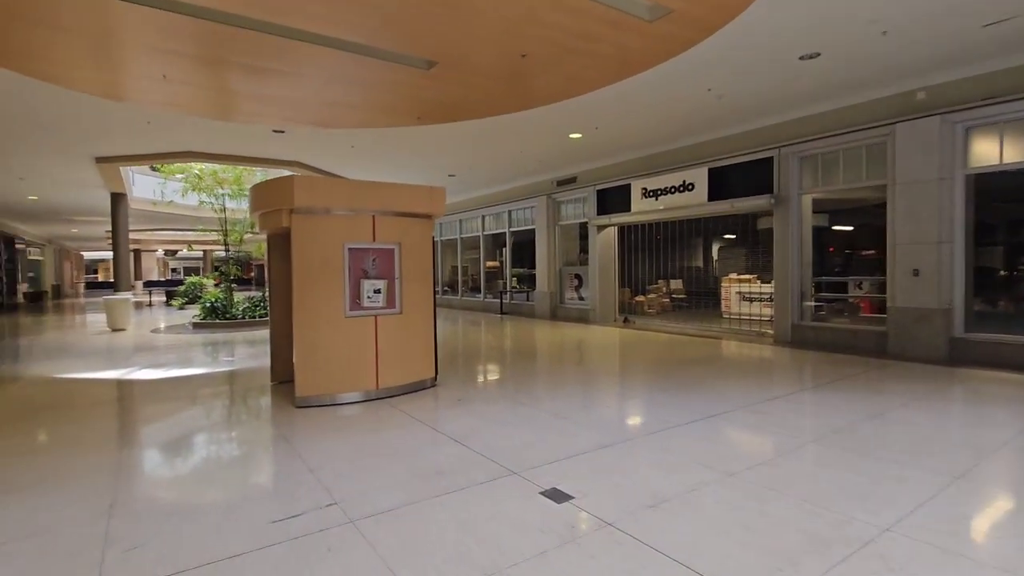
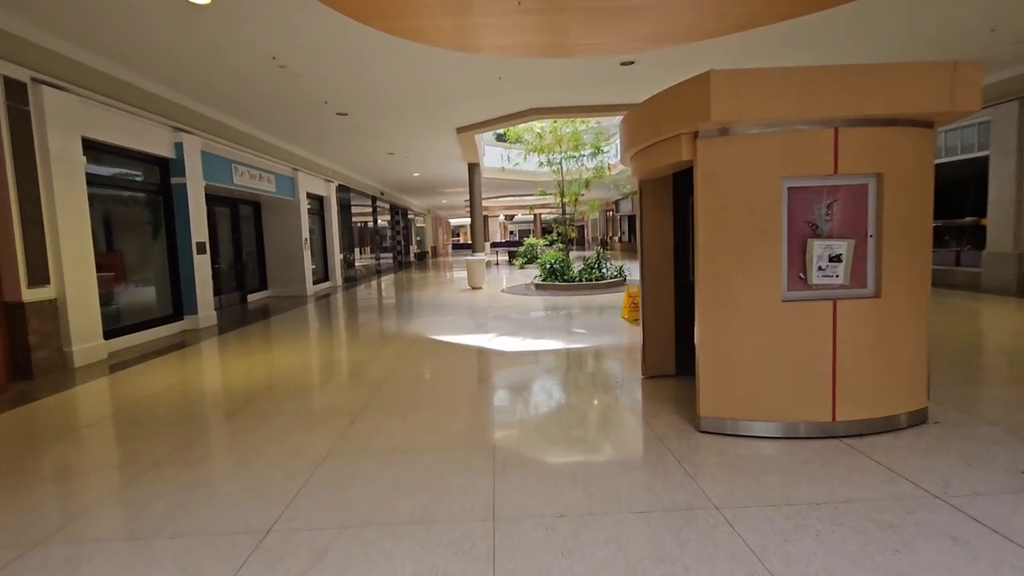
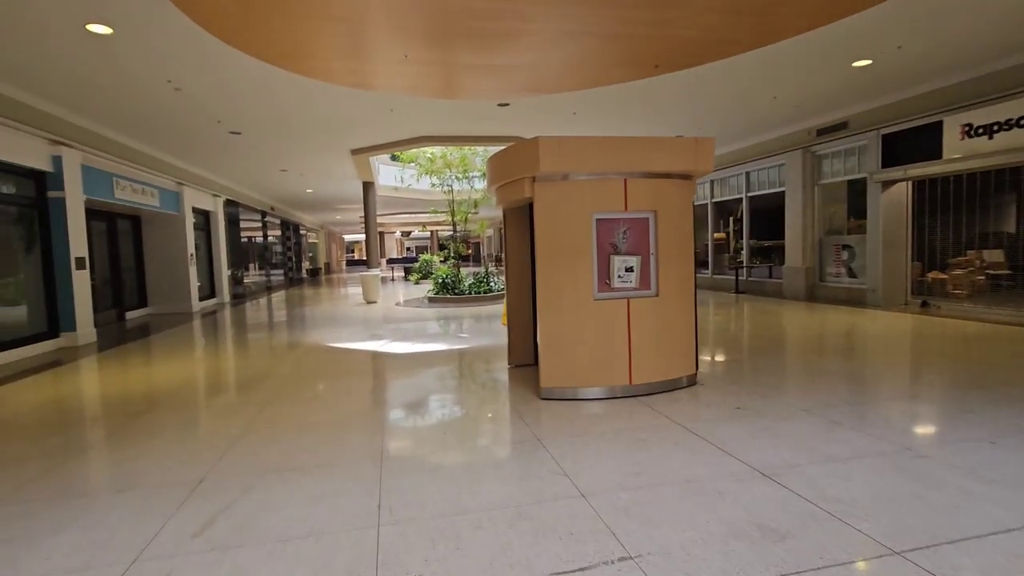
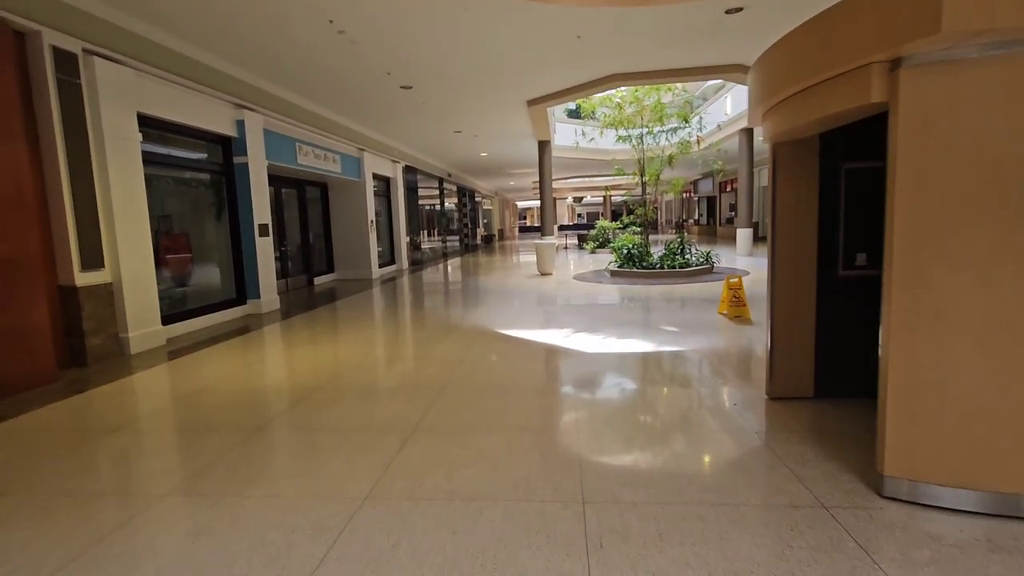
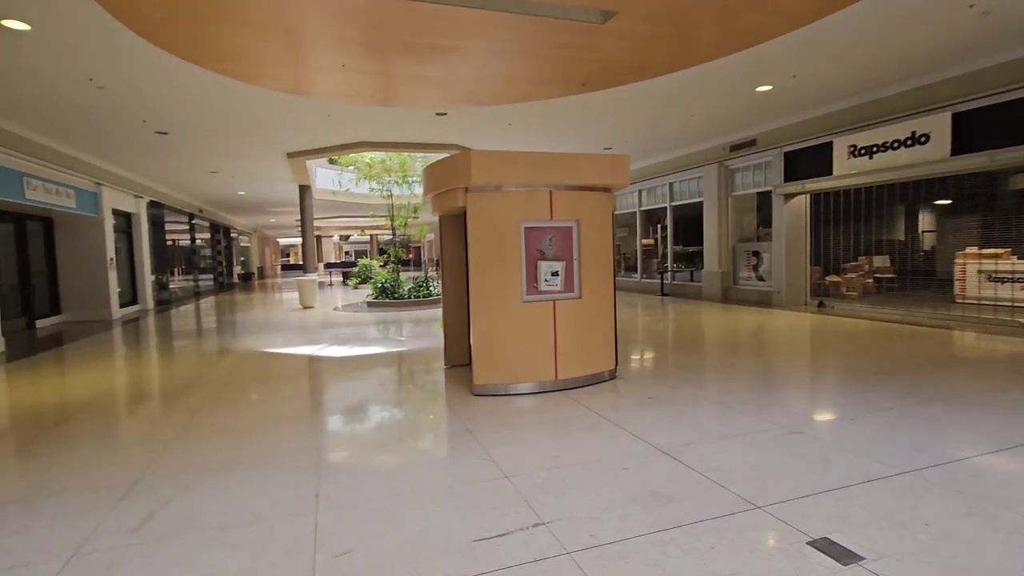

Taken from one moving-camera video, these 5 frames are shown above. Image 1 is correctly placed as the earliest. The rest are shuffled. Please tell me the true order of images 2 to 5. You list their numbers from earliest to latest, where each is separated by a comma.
5, 3, 2, 4
